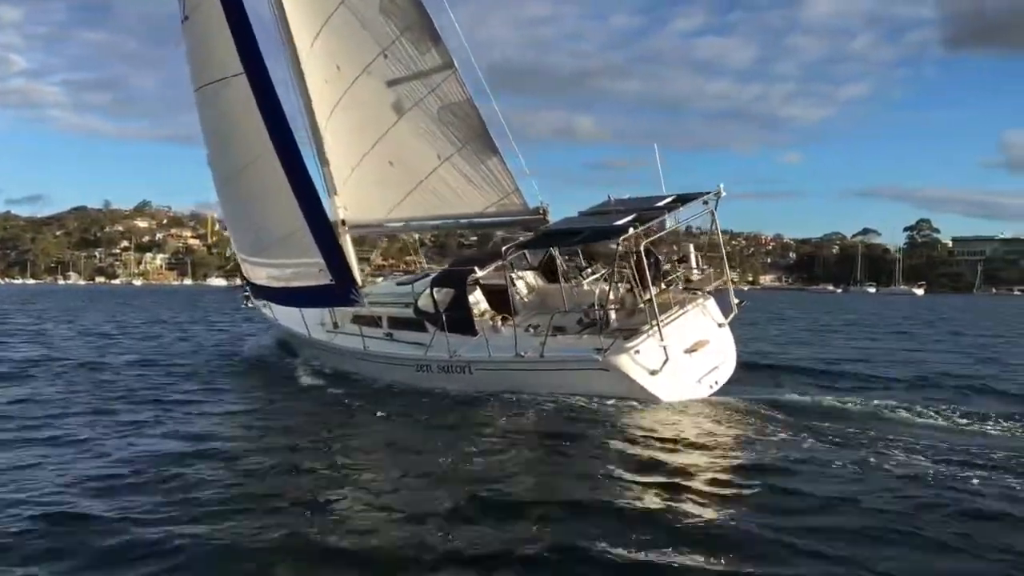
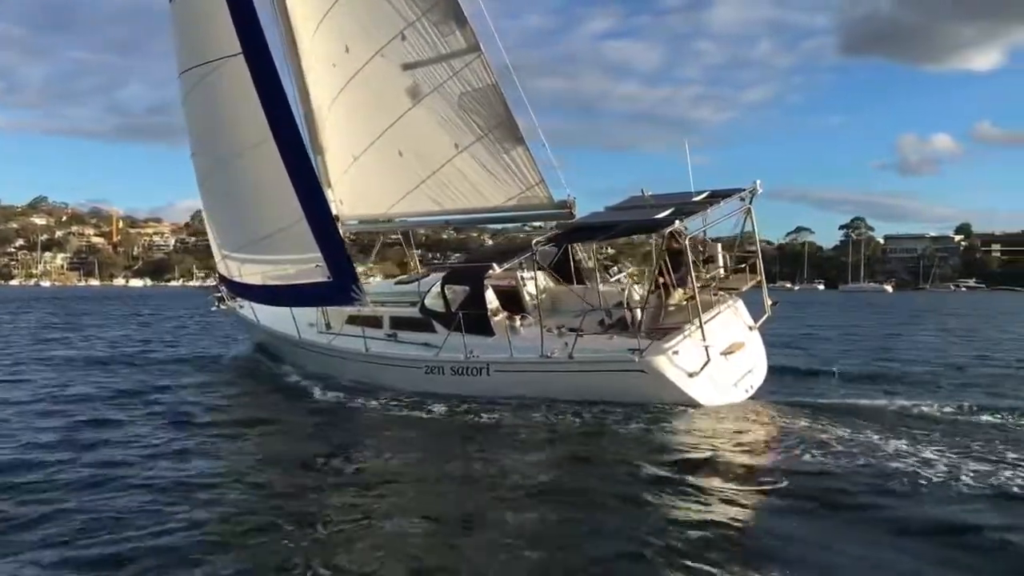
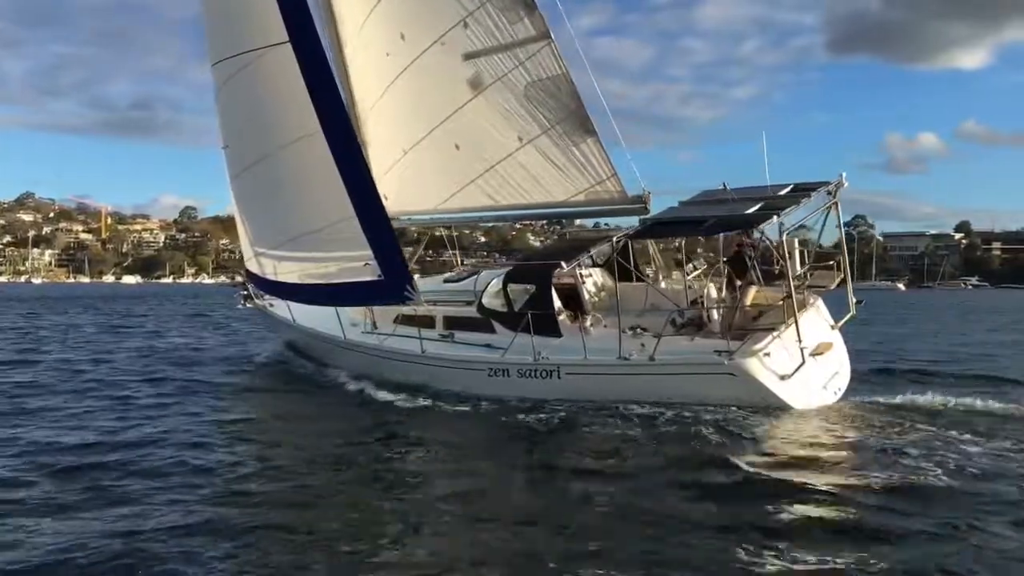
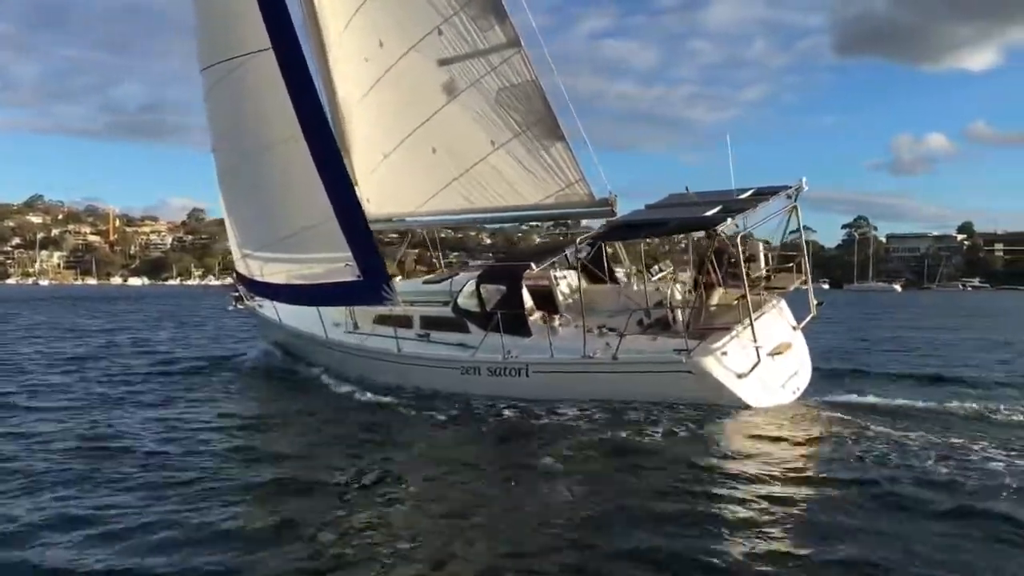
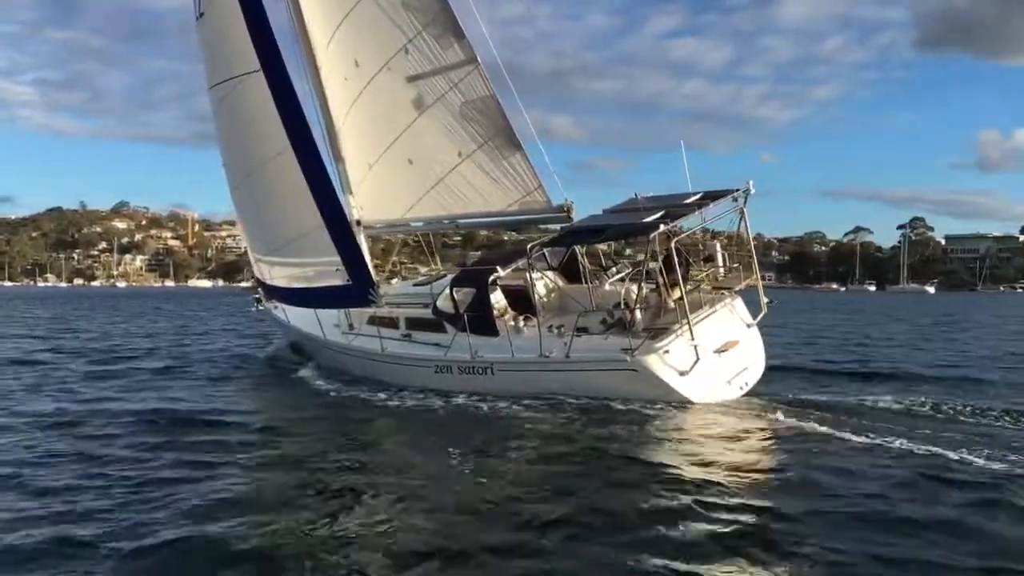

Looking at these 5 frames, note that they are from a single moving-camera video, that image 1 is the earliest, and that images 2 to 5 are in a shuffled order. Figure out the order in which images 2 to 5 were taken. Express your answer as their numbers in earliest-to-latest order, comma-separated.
5, 2, 4, 3
